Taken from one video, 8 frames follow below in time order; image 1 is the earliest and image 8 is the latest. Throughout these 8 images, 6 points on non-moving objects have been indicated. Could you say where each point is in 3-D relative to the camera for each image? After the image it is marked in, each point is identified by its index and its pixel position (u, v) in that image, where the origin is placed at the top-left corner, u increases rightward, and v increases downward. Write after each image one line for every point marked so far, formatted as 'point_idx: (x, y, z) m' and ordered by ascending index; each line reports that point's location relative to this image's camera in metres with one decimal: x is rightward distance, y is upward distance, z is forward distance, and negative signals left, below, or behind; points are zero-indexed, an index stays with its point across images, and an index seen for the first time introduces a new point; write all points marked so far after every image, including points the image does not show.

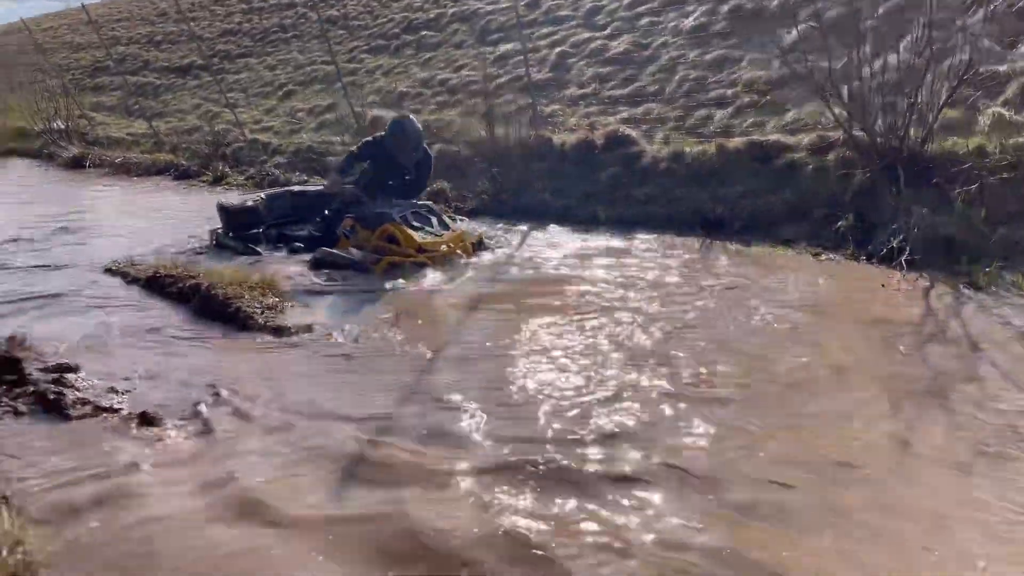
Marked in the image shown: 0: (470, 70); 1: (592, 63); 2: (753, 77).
0: (-1.0, +4.7, +17.4) m
1: (+1.4, +4.1, +14.7) m
2: (+3.6, +3.1, +11.8) m
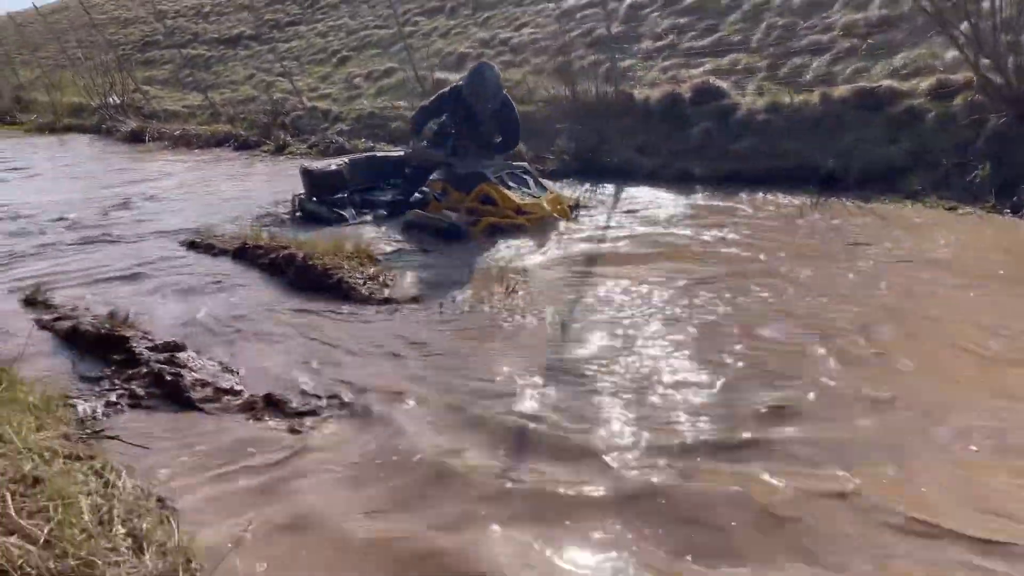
0: (+0.4, +5.5, +16.7) m
1: (+2.7, +4.8, +13.9) m
2: (+4.6, +3.7, +10.9) m
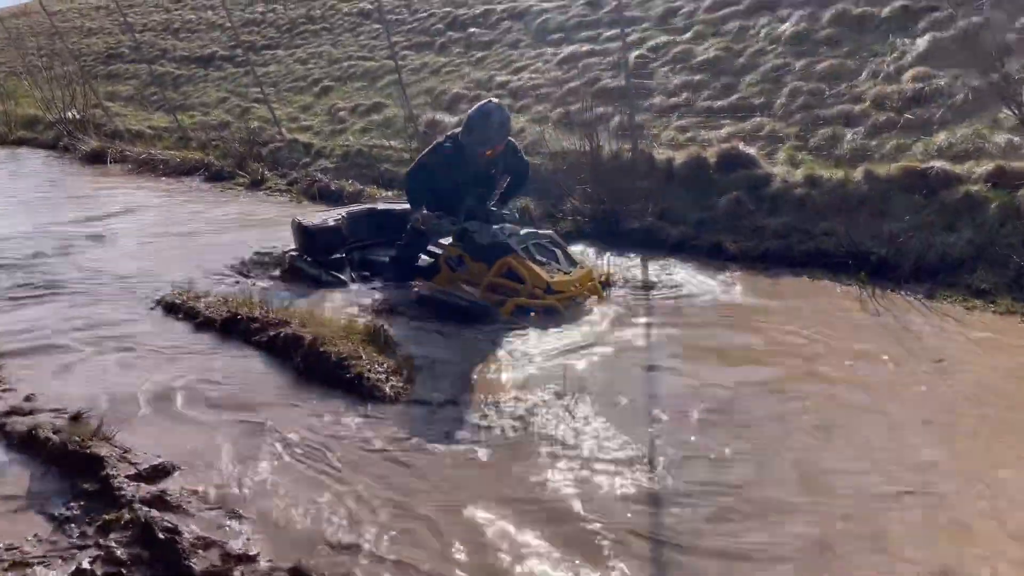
0: (+0.4, +4.3, +16.0) m
1: (+2.7, +3.7, +13.4) m
2: (+4.8, +2.6, +10.4) m
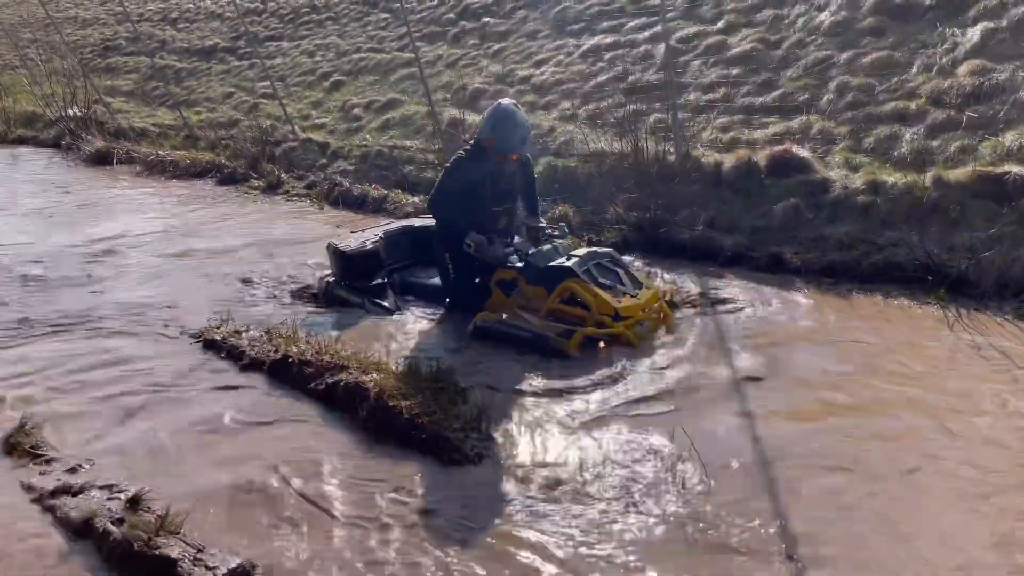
0: (+0.8, +4.3, +15.5) m
1: (+3.2, +3.6, +12.8) m
2: (+5.3, +2.5, +9.9) m
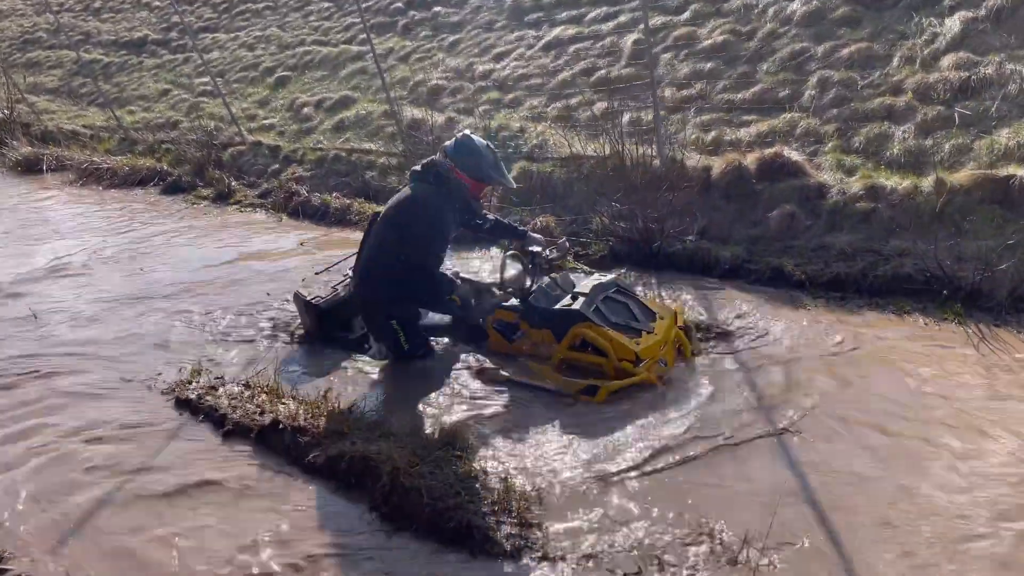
0: (0.0, +4.3, +14.9) m
1: (+2.6, +3.6, +12.4) m
2: (+5.0, +2.5, +9.7) m
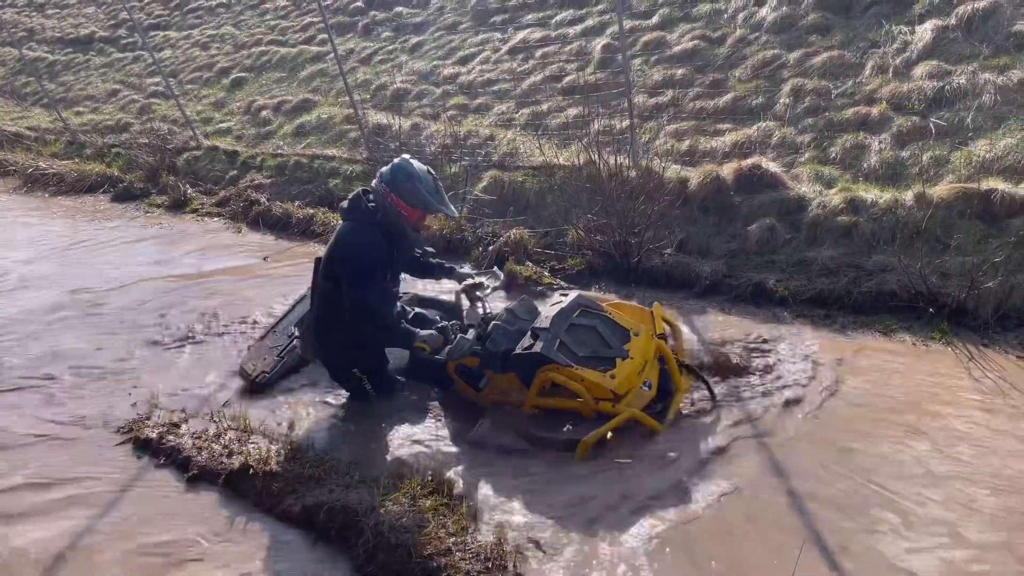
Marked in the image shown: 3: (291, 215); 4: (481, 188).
0: (-0.6, +4.1, +14.6) m
1: (+2.2, +3.5, +12.2) m
2: (+4.7, +2.4, +9.6) m
3: (-3.3, +1.1, +11.9) m
4: (-0.4, +1.3, +10.3) m
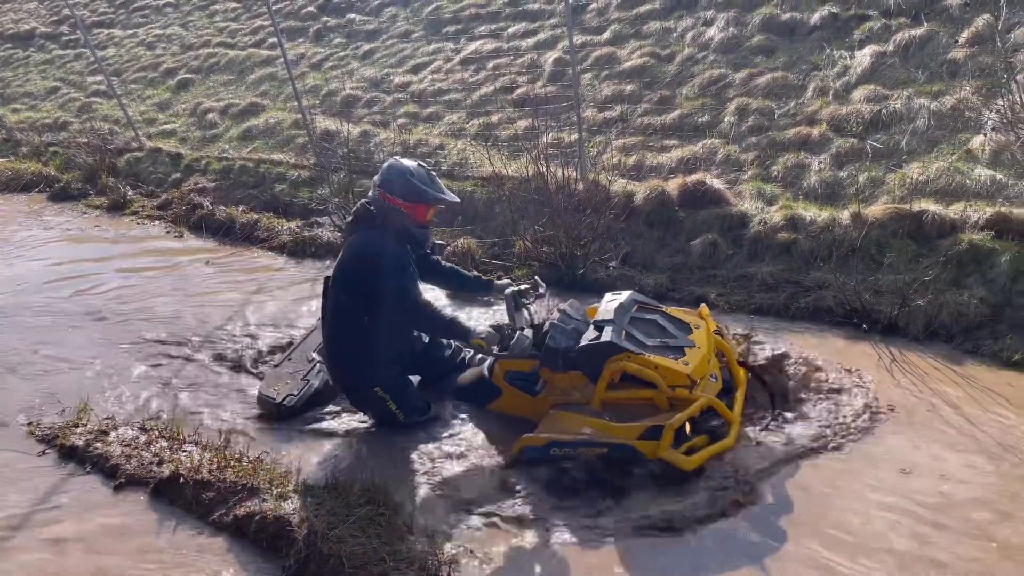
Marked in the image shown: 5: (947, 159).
0: (-1.4, +3.9, +14.5) m
1: (+1.4, +3.3, +12.4) m
2: (+4.0, +2.2, +9.9) m
3: (-4.1, +1.0, +11.7) m
4: (-1.1, +1.2, +10.3) m
5: (+4.8, +1.4, +8.8) m
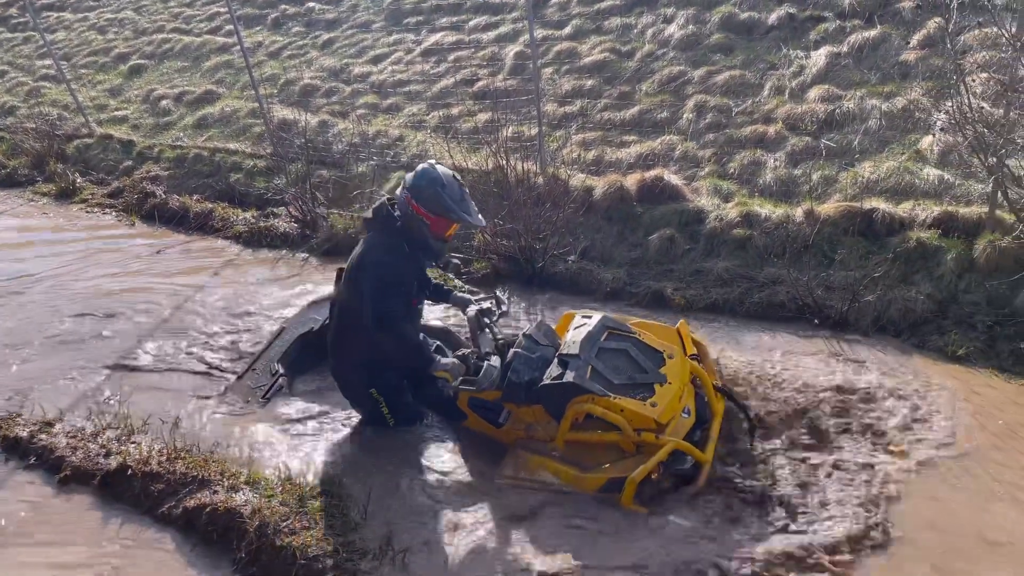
0: (-2.1, +4.1, +14.4) m
1: (+0.8, +3.4, +12.4) m
2: (+3.5, +2.2, +10.1) m
3: (-4.6, +1.1, +11.5) m
4: (-1.6, +1.3, +10.2) m
5: (+4.3, +1.5, +9.0) m
